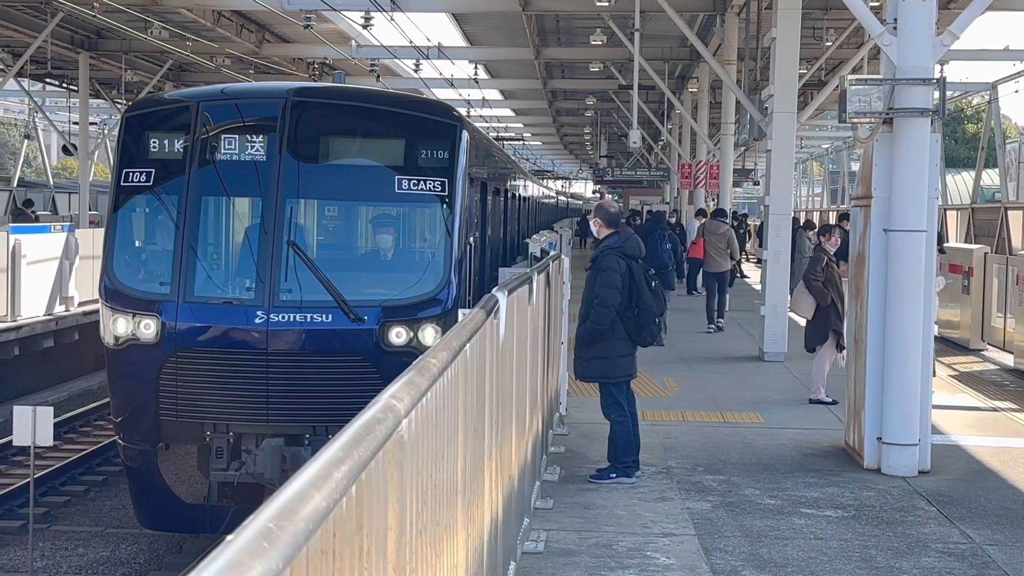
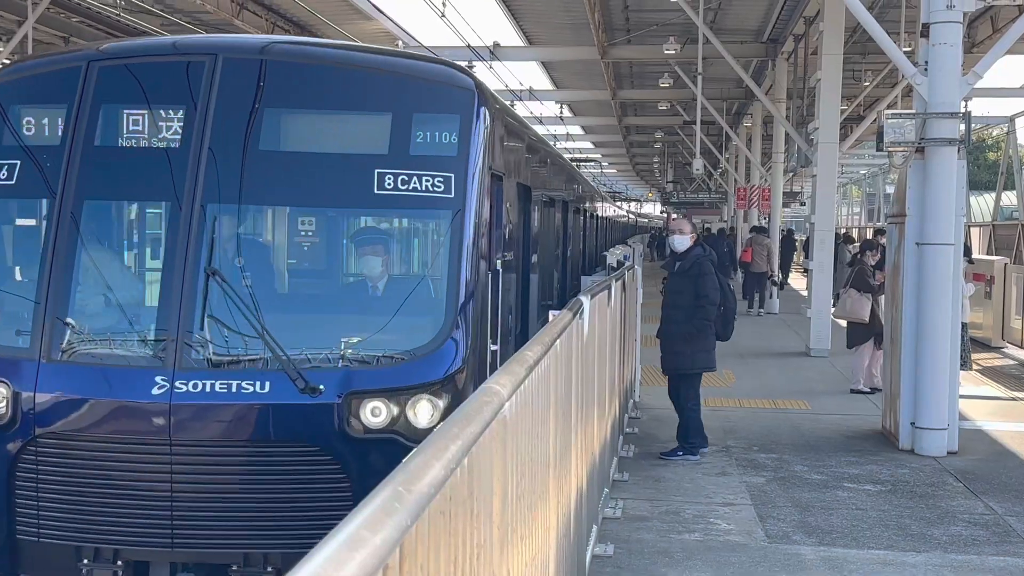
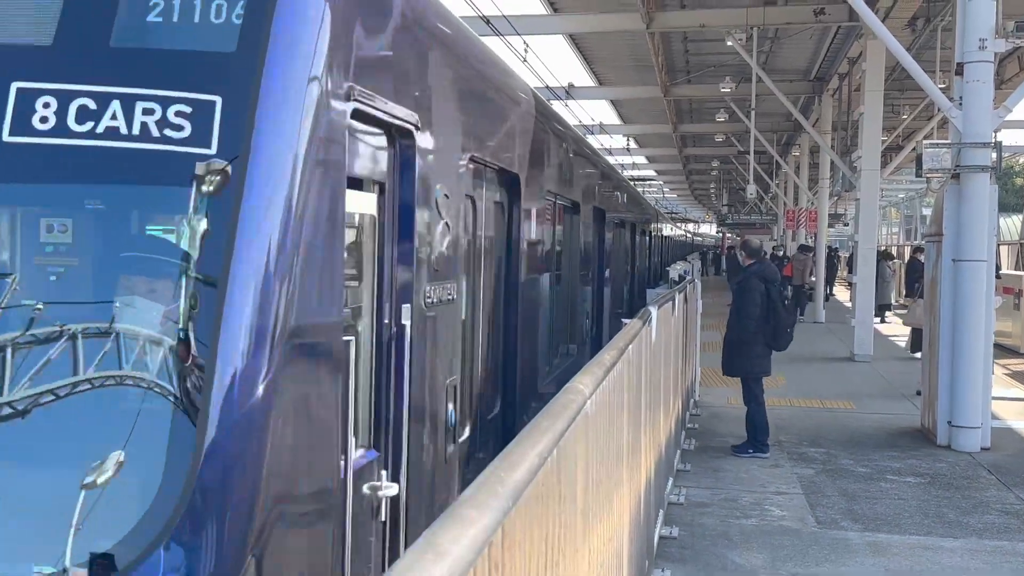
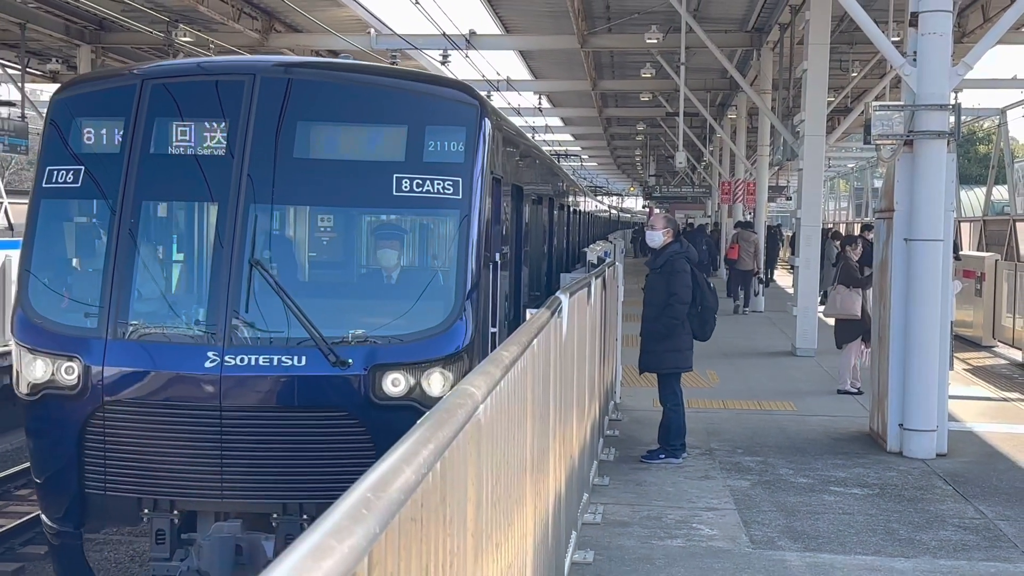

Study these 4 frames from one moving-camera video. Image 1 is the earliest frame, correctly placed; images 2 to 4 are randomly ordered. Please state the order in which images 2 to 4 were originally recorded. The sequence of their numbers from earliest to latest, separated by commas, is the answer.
4, 2, 3
